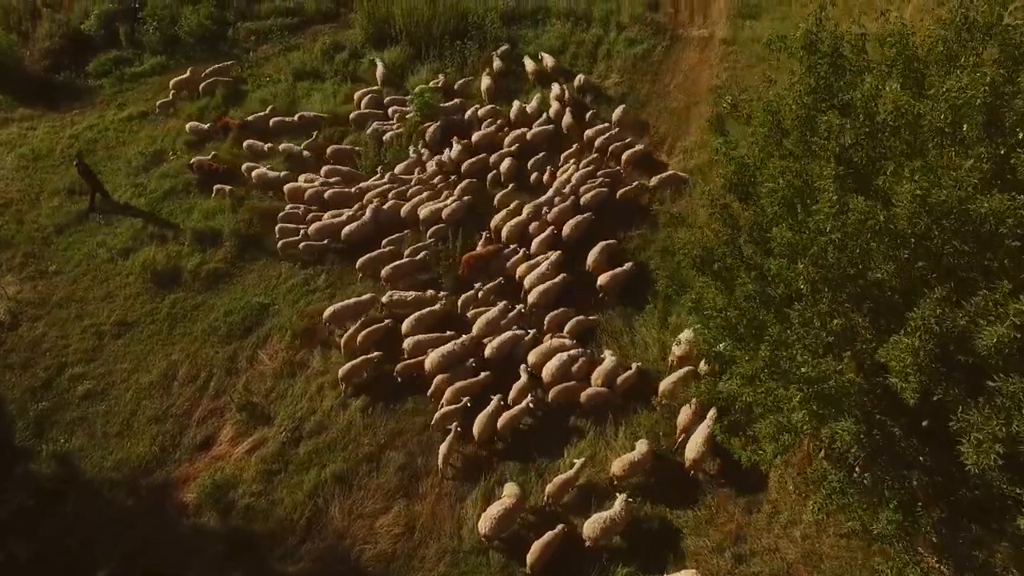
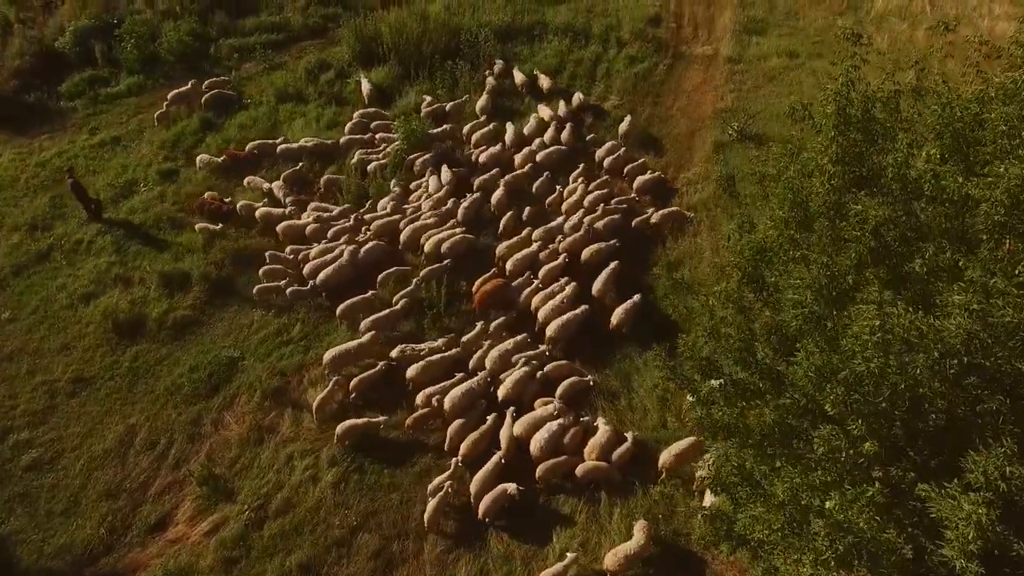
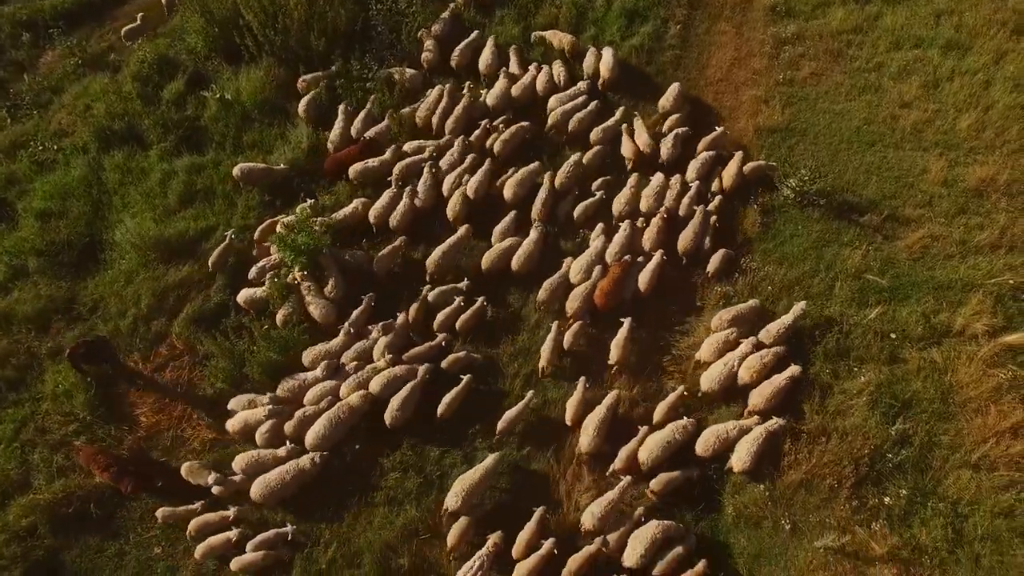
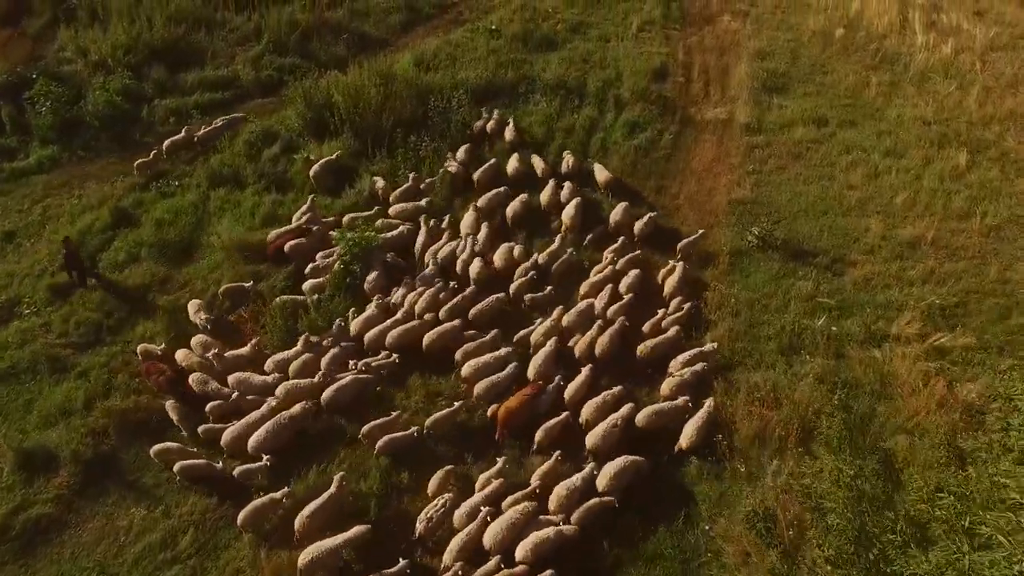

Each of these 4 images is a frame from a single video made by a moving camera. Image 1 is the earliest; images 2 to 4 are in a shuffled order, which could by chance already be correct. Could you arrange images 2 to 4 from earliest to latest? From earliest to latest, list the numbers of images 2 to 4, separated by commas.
2, 4, 3
